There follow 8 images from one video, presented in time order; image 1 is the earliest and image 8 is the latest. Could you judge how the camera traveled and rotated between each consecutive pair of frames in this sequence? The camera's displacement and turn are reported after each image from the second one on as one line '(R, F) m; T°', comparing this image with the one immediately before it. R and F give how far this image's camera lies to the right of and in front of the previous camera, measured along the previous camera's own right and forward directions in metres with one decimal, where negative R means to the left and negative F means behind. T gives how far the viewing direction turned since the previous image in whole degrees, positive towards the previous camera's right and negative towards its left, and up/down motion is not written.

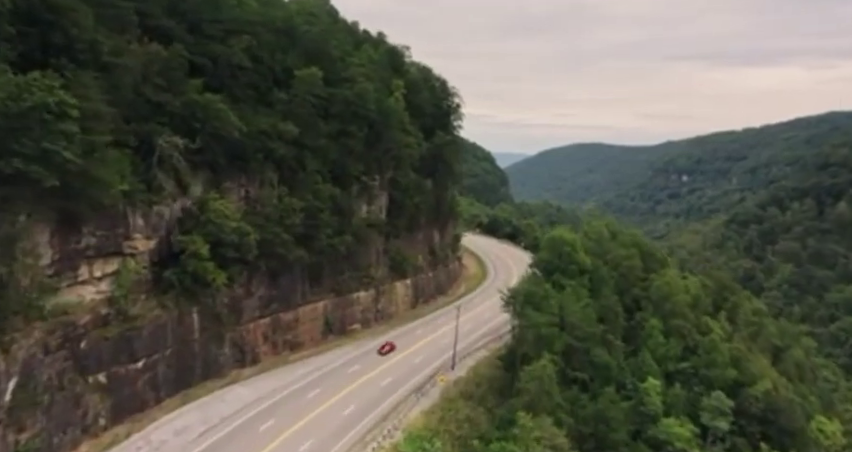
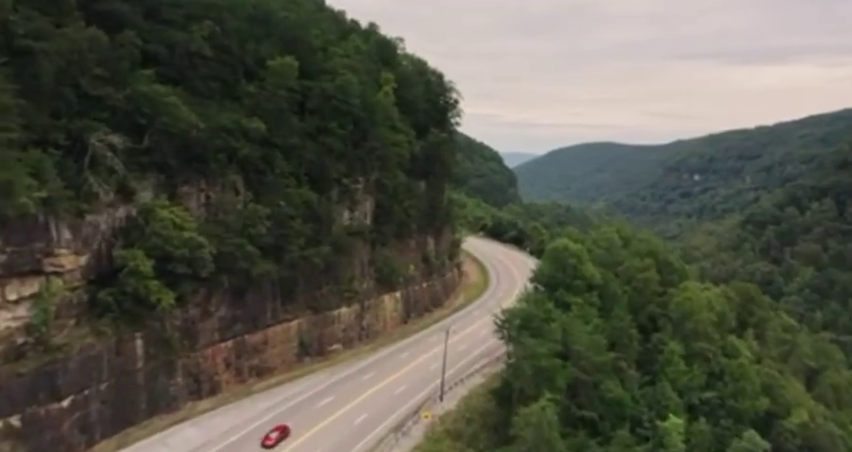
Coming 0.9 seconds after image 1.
(+1.3, +5.6) m; -1°
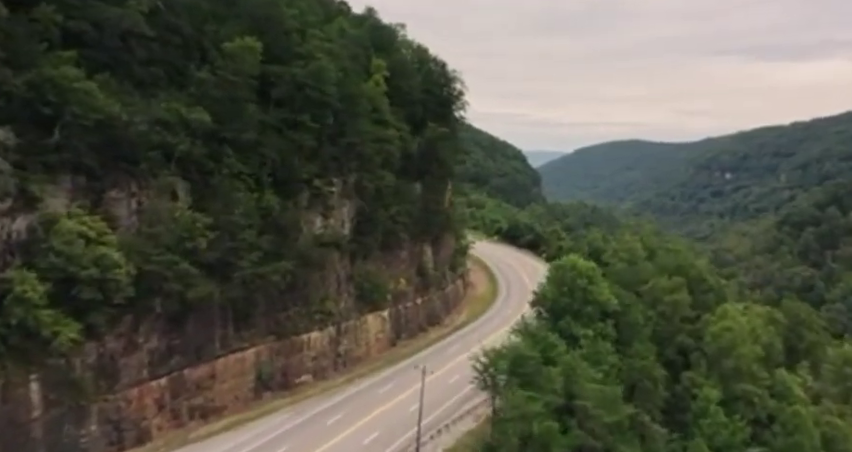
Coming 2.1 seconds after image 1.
(+2.2, +7.1) m; -2°
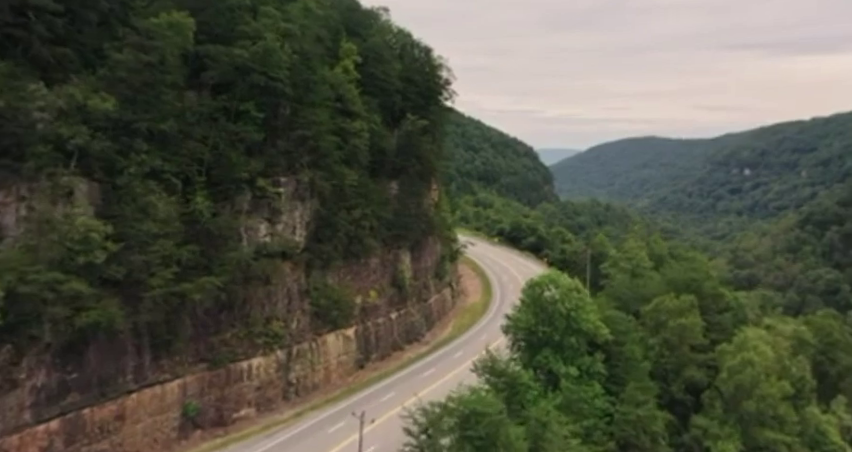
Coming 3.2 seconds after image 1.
(+2.4, +6.0) m; -1°
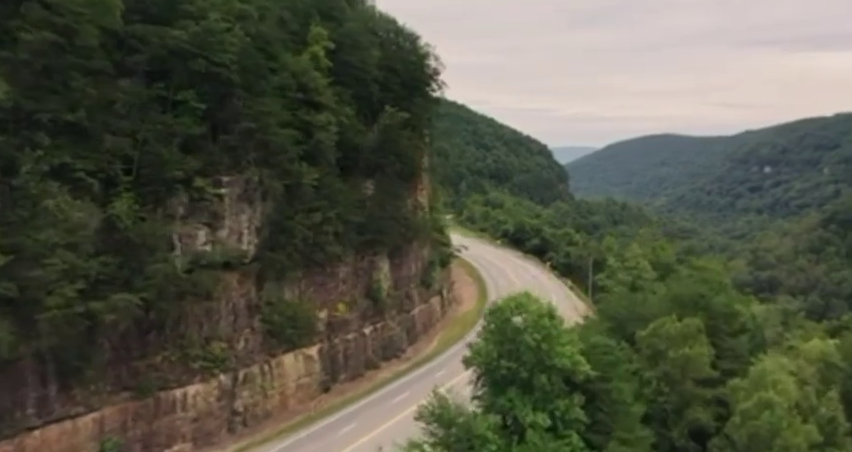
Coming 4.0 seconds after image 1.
(+2.1, +4.7) m; -1°
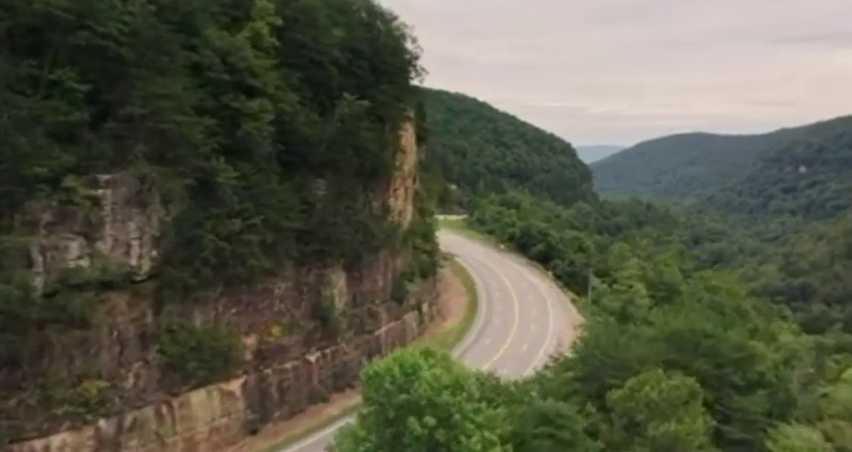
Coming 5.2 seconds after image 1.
(+3.1, +6.3) m; -2°
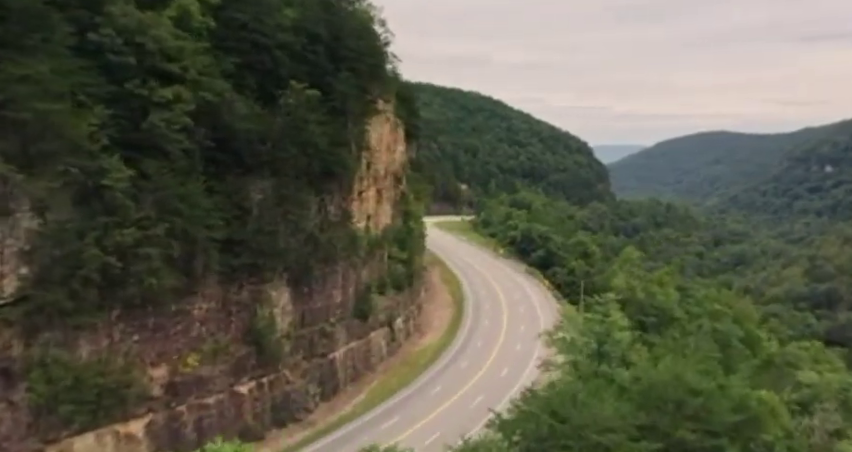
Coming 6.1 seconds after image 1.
(+2.6, +4.9) m; -2°
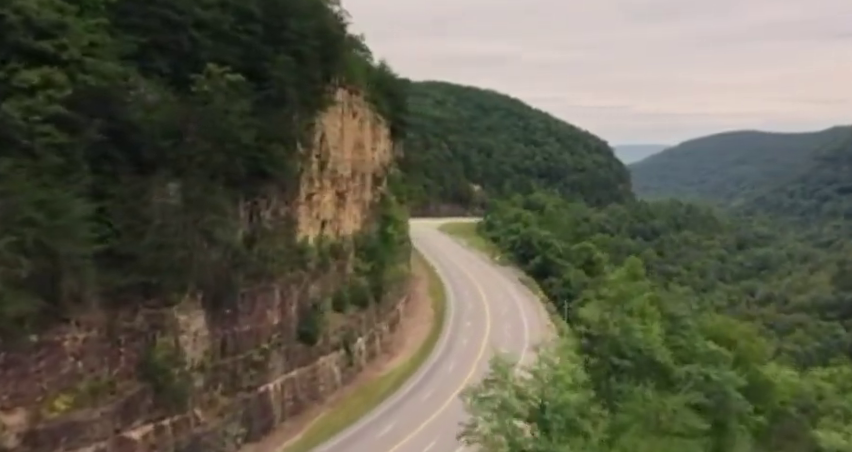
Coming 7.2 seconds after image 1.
(+2.8, +5.1) m; -2°
